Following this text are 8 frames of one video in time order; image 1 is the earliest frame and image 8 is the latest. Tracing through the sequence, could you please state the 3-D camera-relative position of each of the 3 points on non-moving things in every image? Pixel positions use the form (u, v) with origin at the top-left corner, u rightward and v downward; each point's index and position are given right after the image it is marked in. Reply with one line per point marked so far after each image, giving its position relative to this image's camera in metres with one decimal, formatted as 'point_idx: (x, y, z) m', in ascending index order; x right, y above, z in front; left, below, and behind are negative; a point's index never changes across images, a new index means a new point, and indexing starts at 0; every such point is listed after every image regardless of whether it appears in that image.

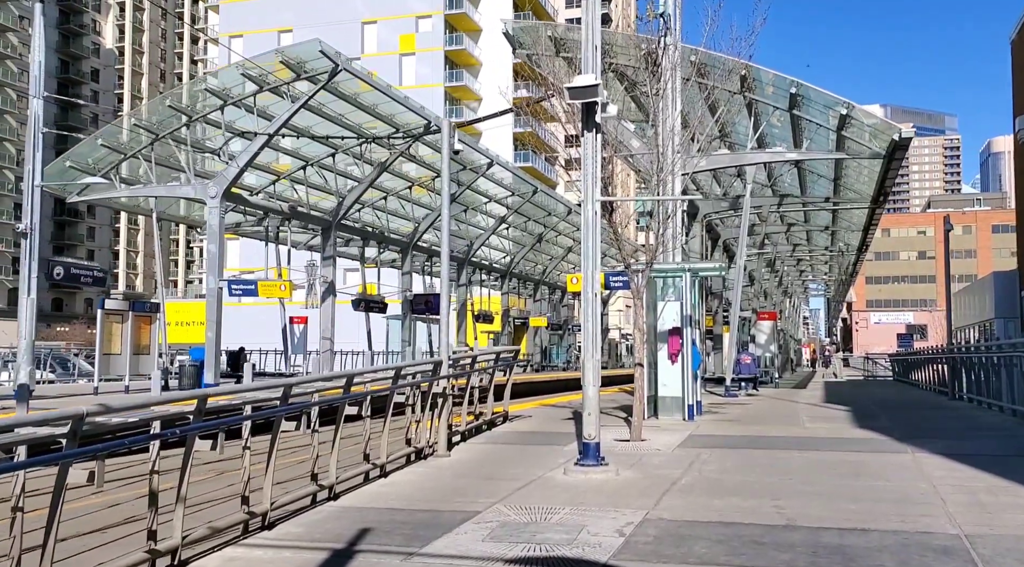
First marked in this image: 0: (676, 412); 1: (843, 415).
0: (+2.4, -1.9, +14.6) m
1: (+5.3, -2.2, +15.9) m
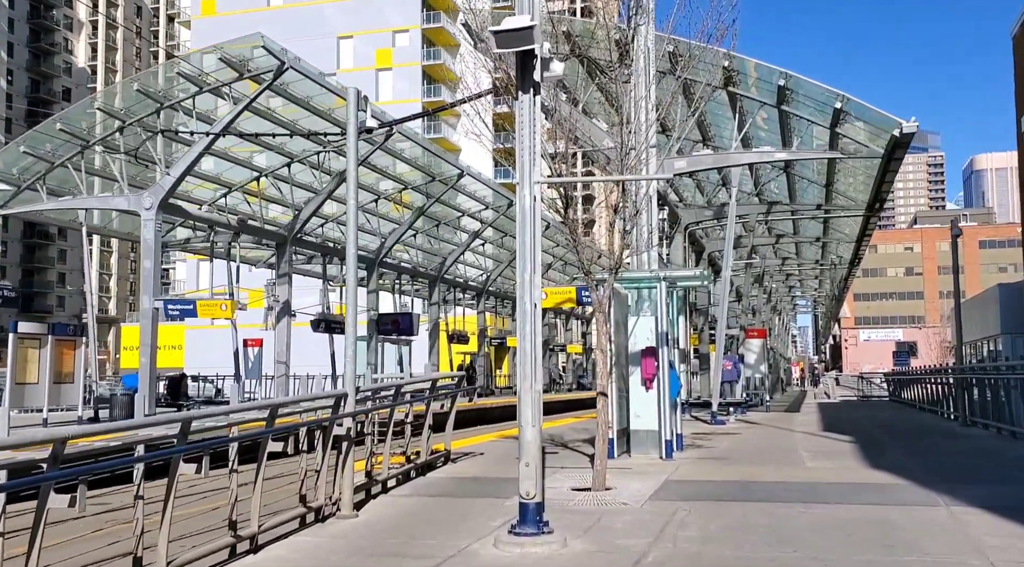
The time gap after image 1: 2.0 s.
0: (+1.7, -2.1, +12.3) m
1: (+4.6, -2.3, +13.6) m
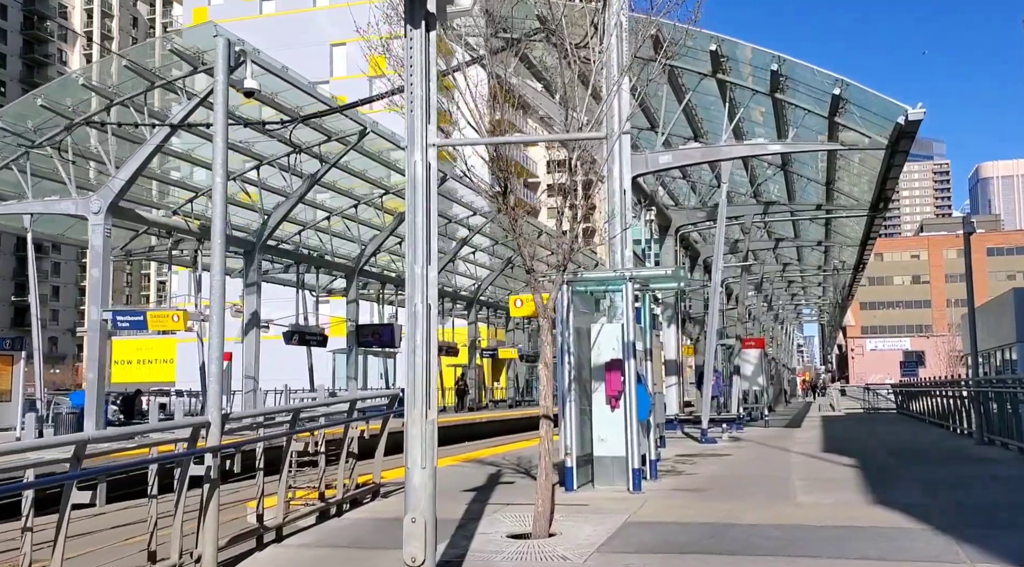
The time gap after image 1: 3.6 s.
0: (+1.1, -2.1, +10.5) m
1: (+4.0, -2.3, +11.8) m
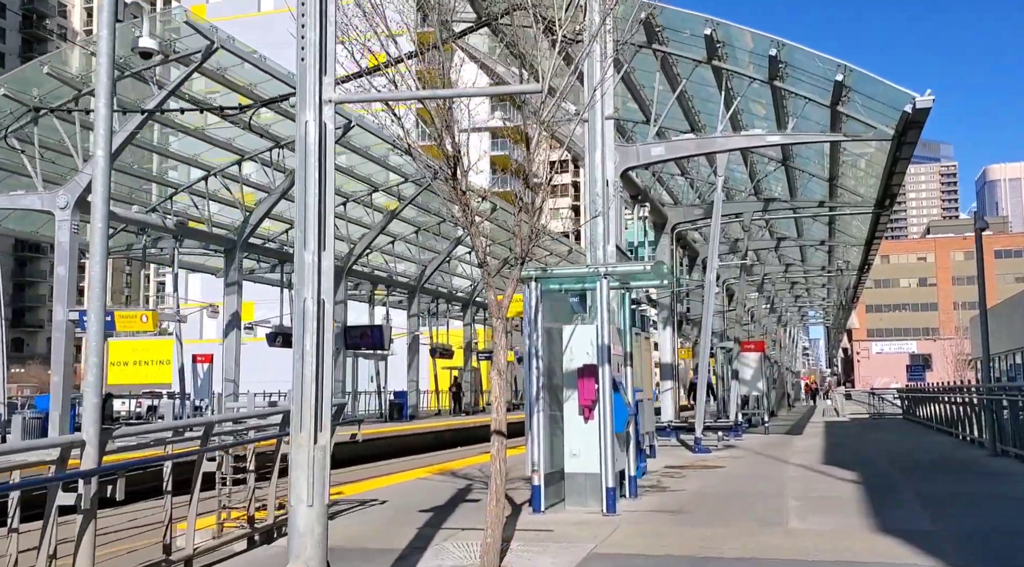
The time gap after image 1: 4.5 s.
0: (+0.8, -2.1, +9.4) m
1: (+3.6, -2.3, +10.7) m
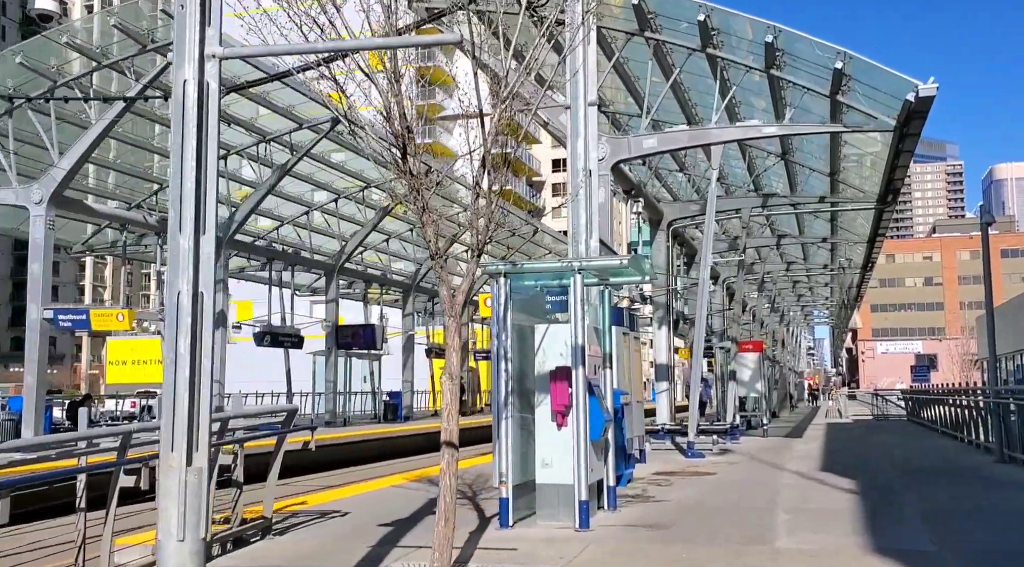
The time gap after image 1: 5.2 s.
0: (+0.5, -2.0, +8.7) m
1: (+3.4, -2.3, +10.0) m
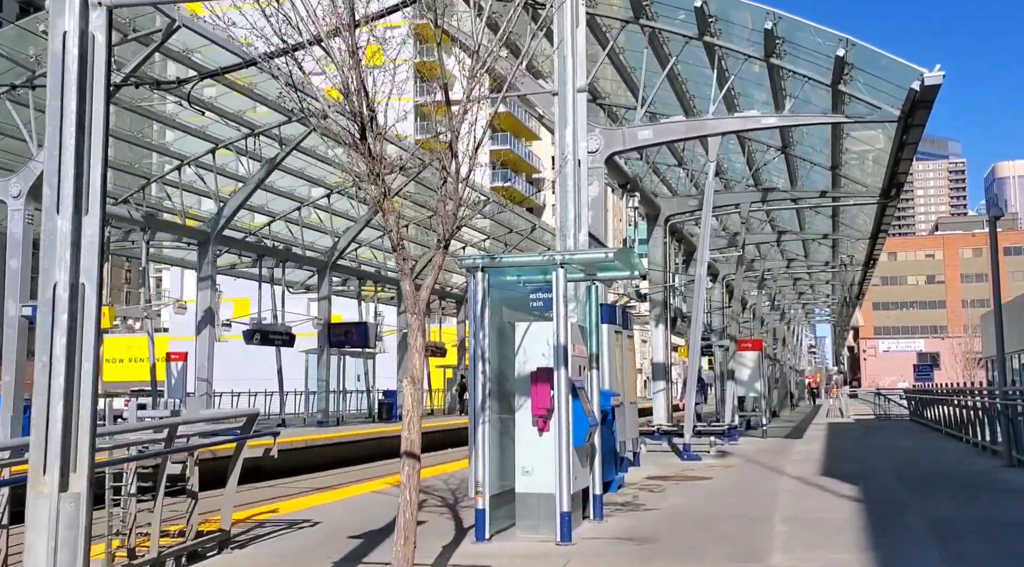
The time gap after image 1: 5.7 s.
0: (+0.3, -2.0, +8.1) m
1: (+3.2, -2.2, +9.4) m
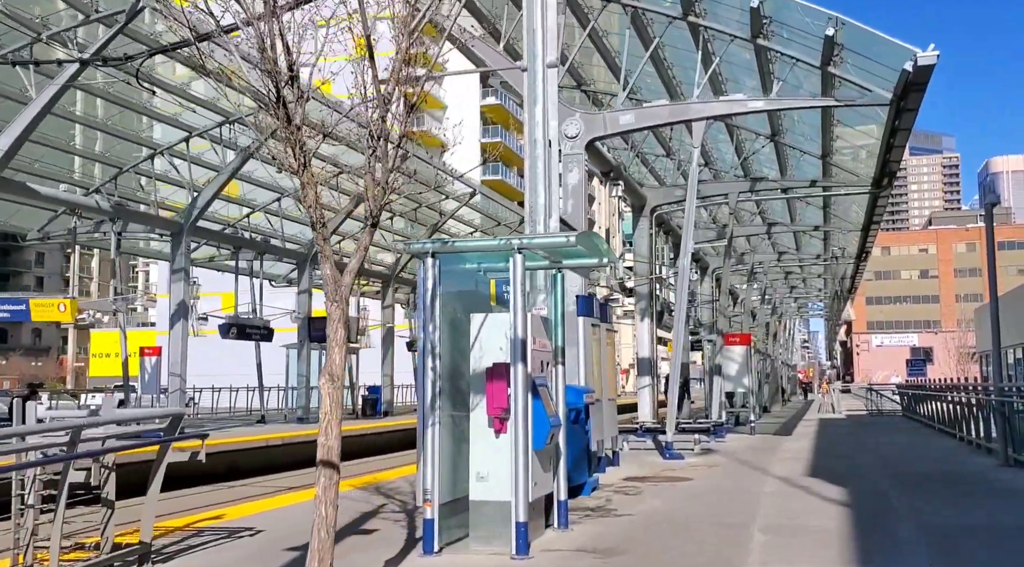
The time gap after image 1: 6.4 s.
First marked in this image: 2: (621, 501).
0: (-0.1, -1.9, +7.4) m
1: (+2.8, -2.1, +8.7) m
2: (+1.2, -2.3, +10.3) m
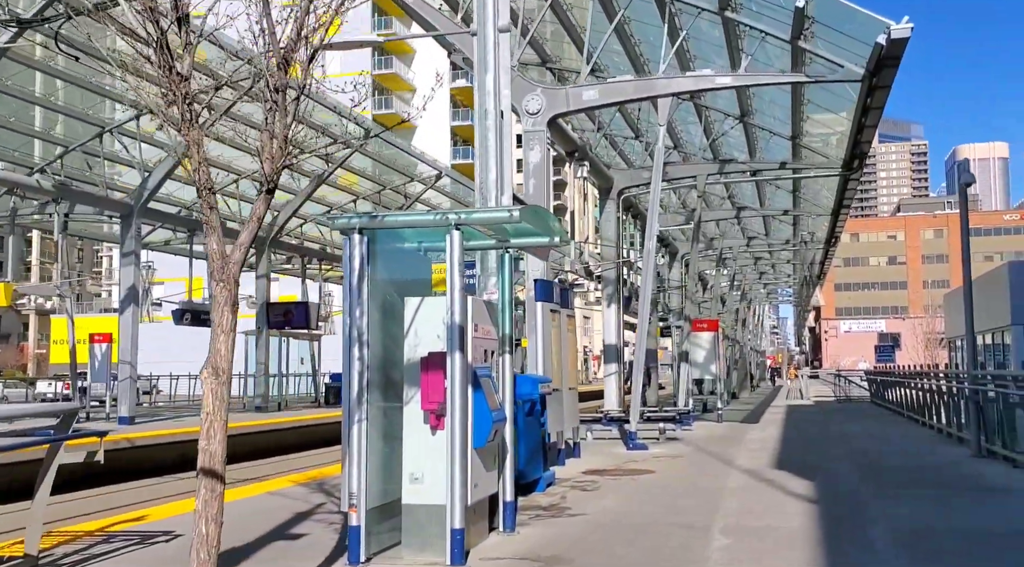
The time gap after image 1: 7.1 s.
0: (-0.5, -1.7, +6.7) m
1: (+2.3, -2.0, +8.1) m
2: (+0.6, -2.1, +9.6) m
